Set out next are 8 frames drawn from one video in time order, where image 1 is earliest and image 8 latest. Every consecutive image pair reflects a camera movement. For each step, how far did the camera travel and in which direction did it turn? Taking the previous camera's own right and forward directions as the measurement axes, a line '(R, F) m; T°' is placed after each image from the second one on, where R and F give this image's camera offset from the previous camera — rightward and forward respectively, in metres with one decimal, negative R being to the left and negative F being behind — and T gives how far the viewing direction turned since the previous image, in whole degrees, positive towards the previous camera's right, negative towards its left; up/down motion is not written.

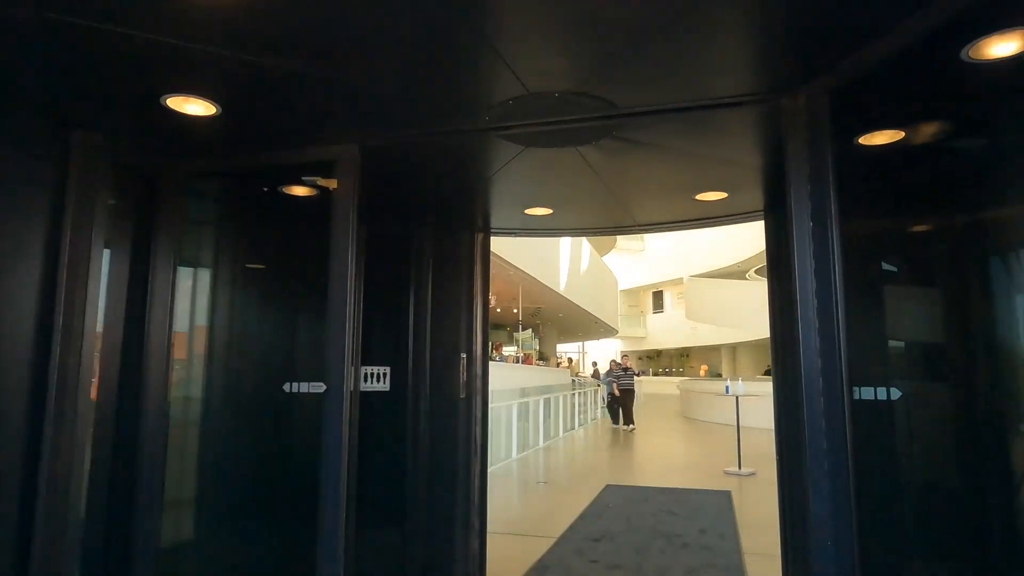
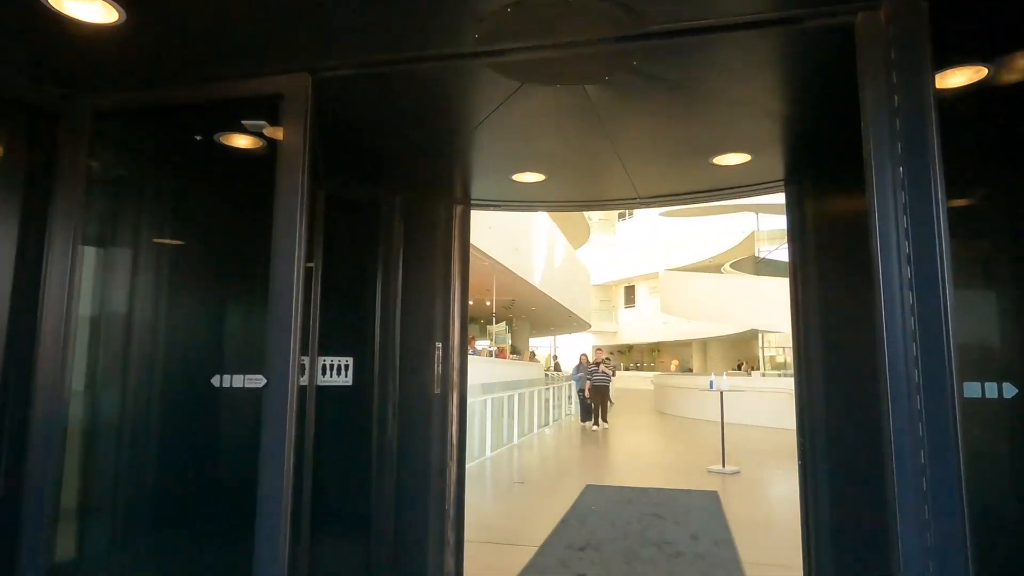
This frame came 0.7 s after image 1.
(0.0, +0.3) m; +3°
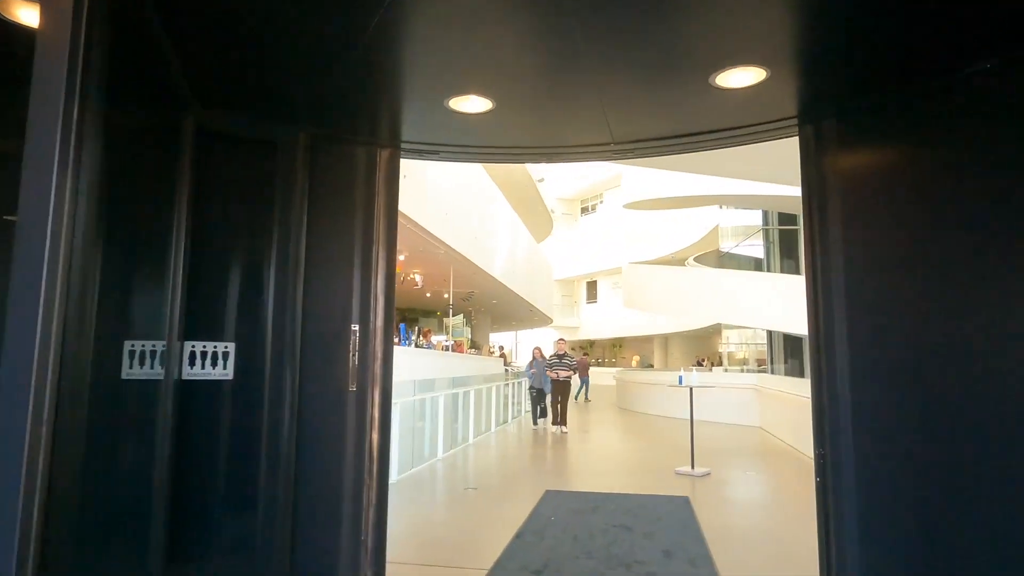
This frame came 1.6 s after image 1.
(+0.1, +0.5) m; +3°
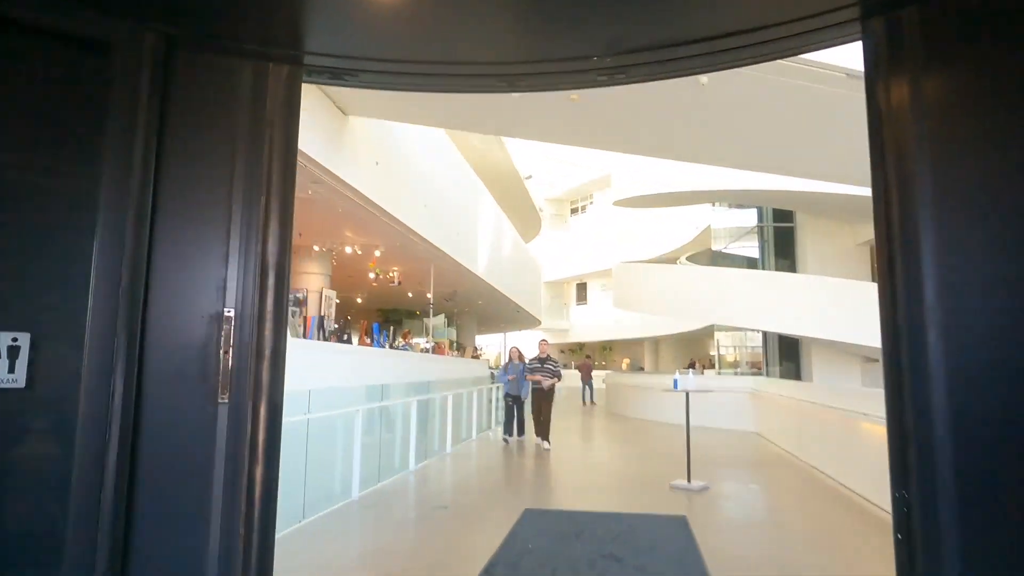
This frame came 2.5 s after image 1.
(+0.1, +0.5) m; +1°
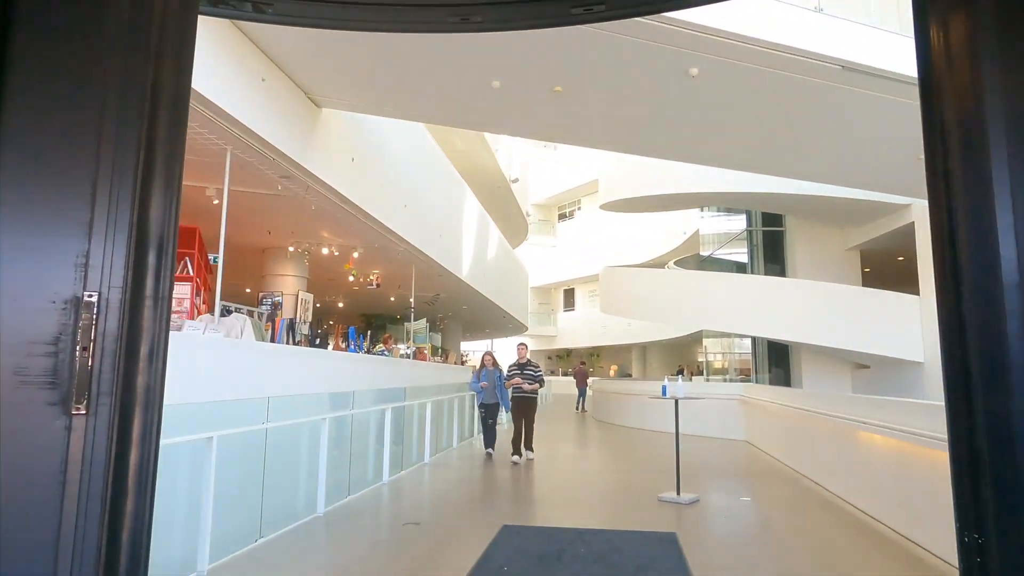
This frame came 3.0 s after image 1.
(+0.1, +0.3) m; +1°
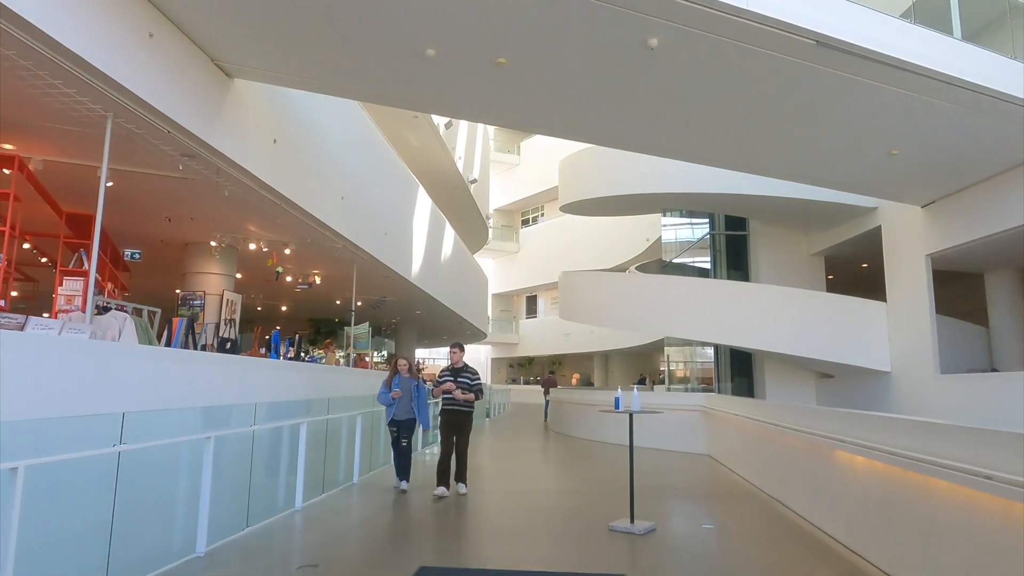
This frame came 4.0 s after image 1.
(+0.2, +0.6) m; +3°
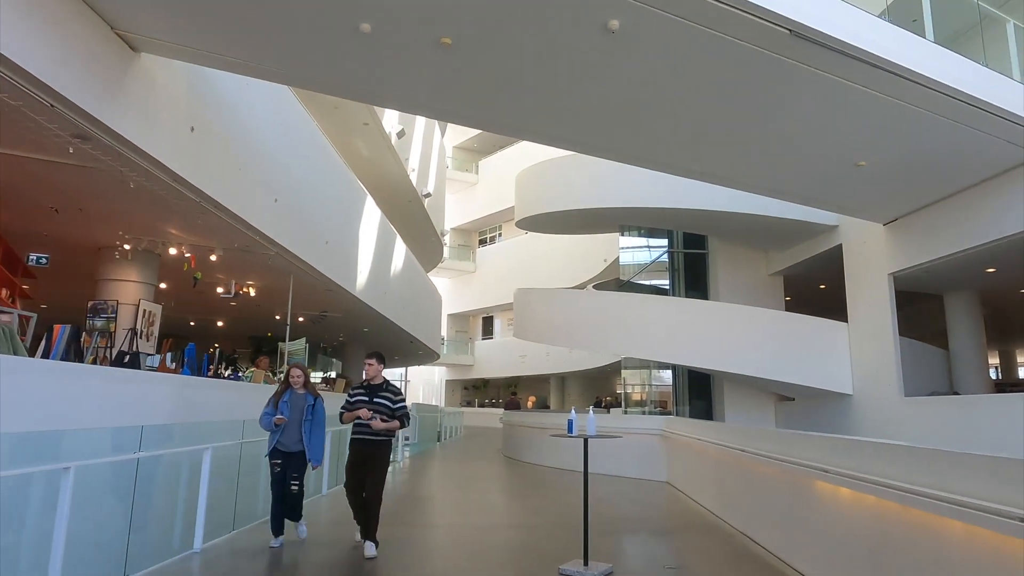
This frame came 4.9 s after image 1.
(+0.1, +0.5) m; +4°
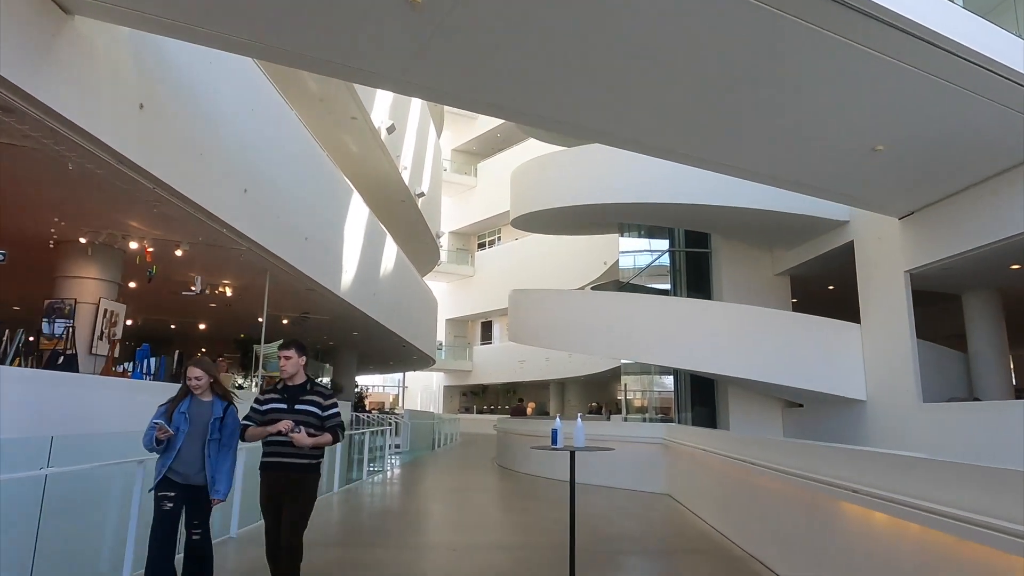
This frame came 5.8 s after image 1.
(+0.1, +0.5) m; 0°
